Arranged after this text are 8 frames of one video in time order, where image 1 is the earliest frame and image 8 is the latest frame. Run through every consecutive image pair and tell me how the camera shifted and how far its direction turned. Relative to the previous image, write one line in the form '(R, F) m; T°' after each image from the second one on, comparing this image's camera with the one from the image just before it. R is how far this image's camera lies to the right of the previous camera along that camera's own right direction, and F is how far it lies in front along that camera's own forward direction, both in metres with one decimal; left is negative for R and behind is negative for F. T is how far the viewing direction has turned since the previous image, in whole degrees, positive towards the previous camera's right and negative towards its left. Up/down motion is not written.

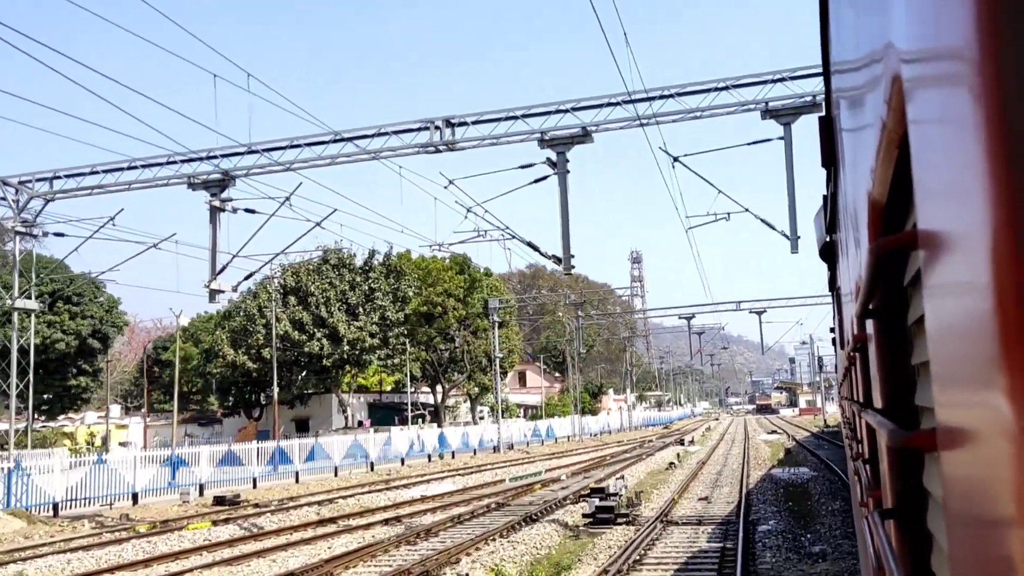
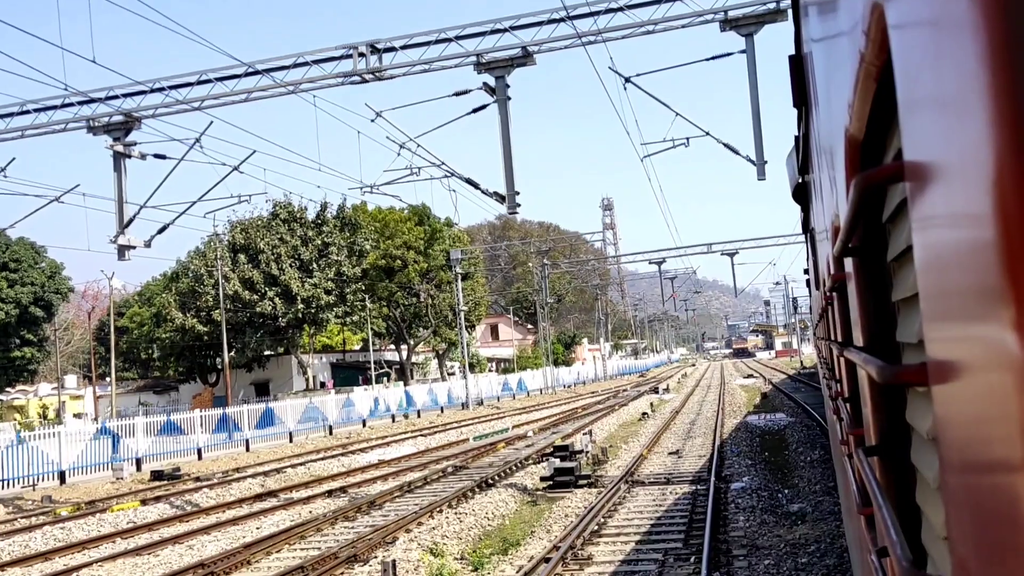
(+0.5, +1.4) m; +2°
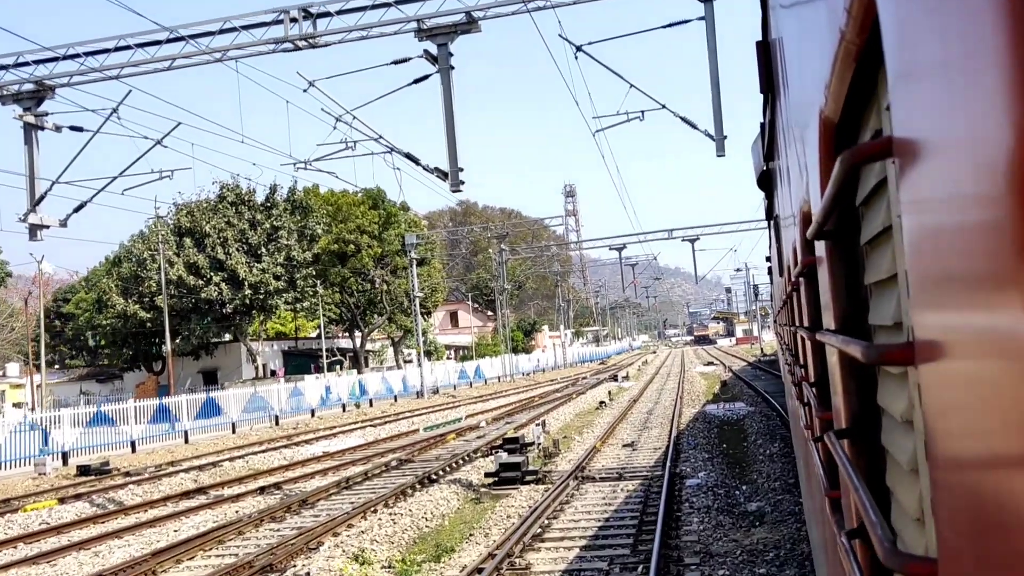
(+0.3, +0.8) m; +2°
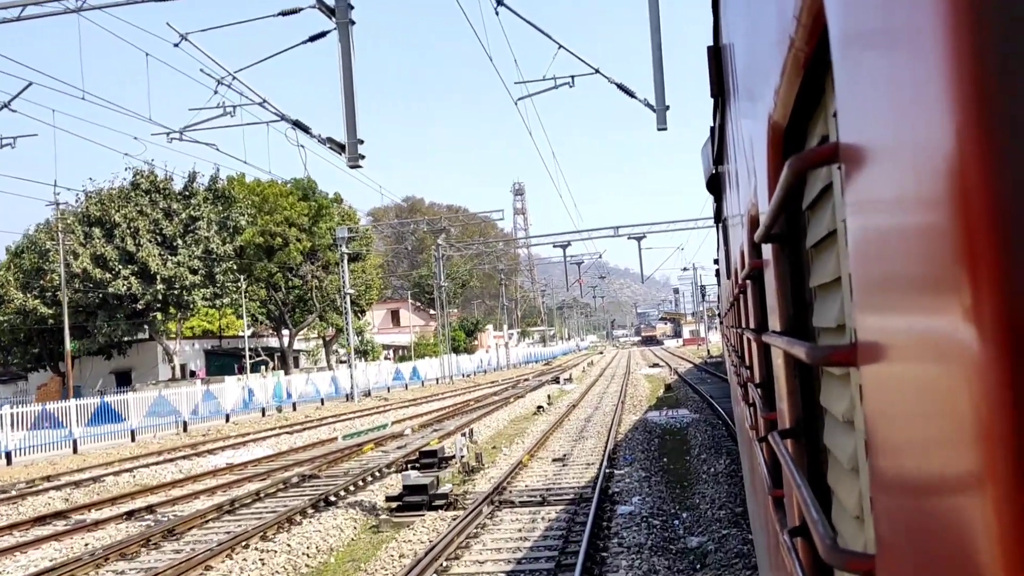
(+0.5, +1.6) m; +3°
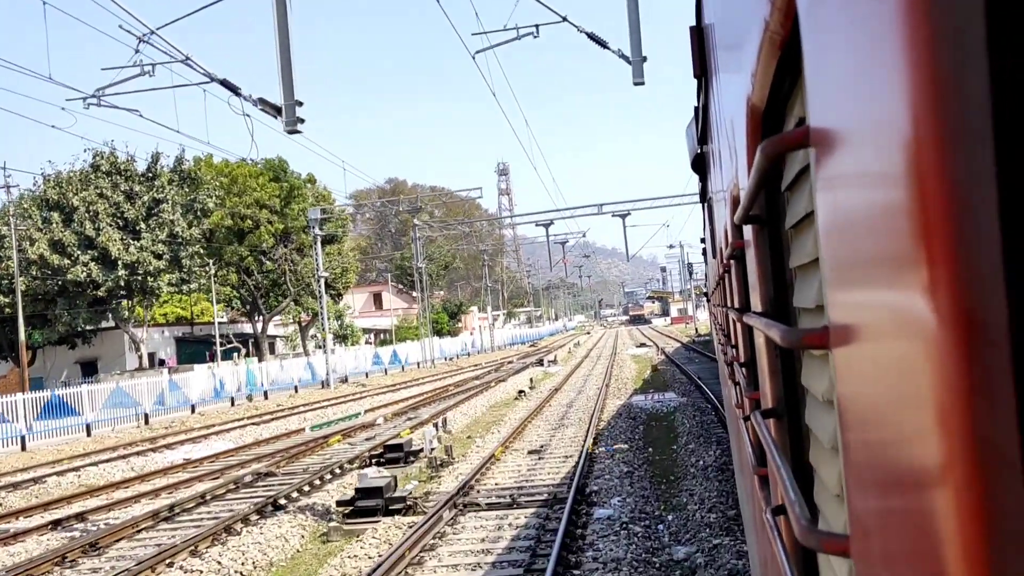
(+0.3, +1.1) m; +1°
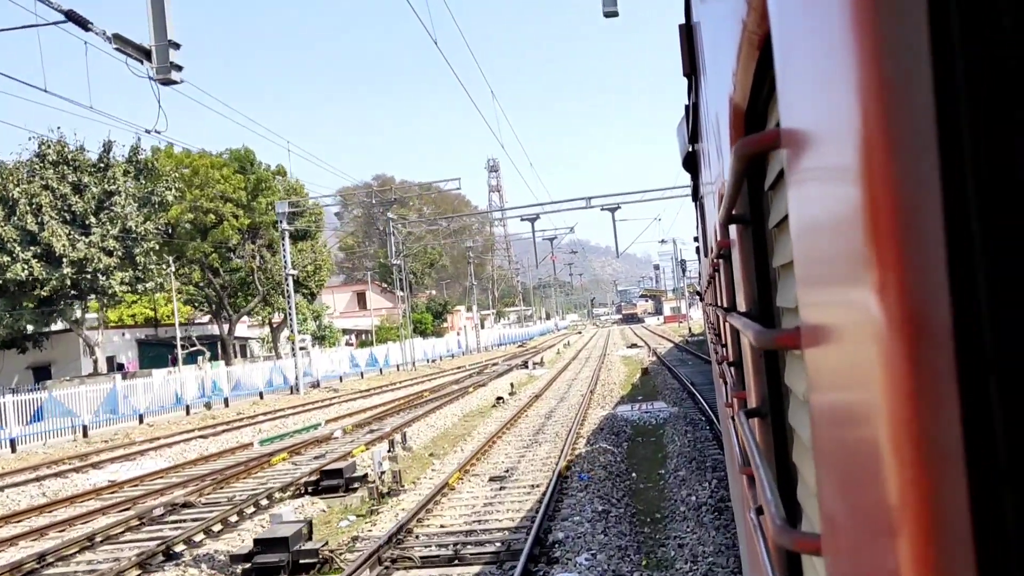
(+0.5, +1.9) m; 0°
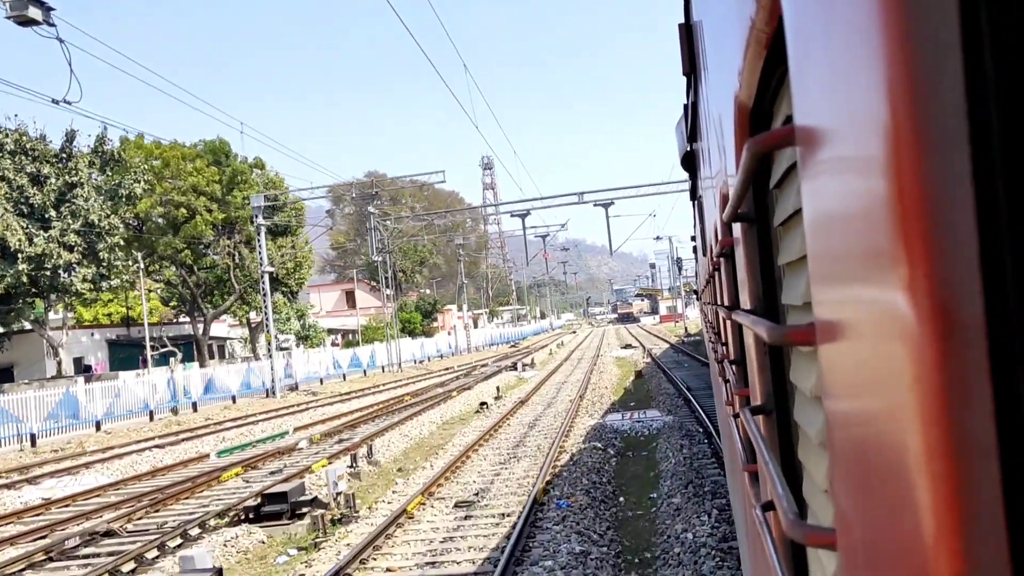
(+0.3, +1.4) m; 0°
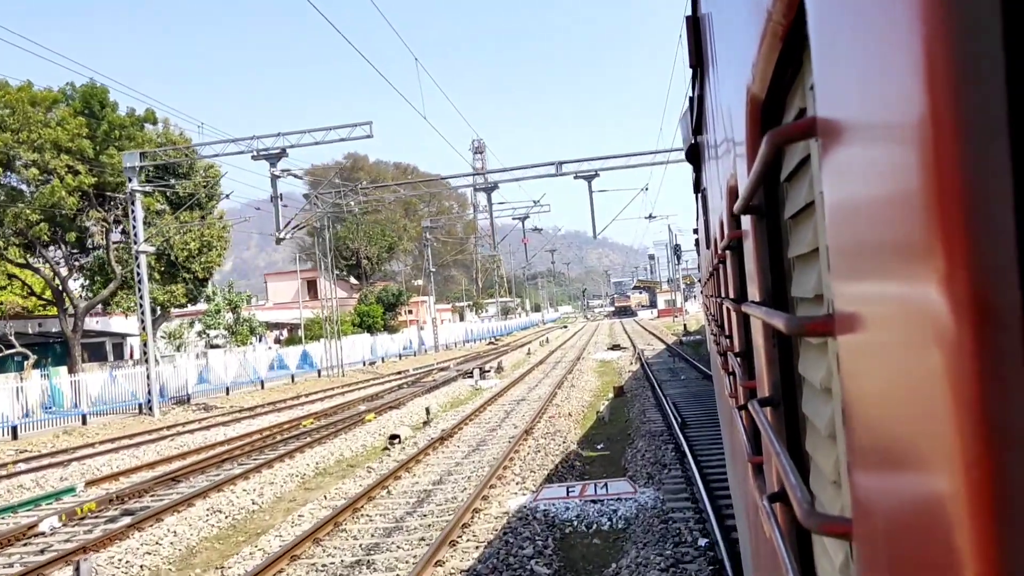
(+1.4, +6.1) m; 0°
